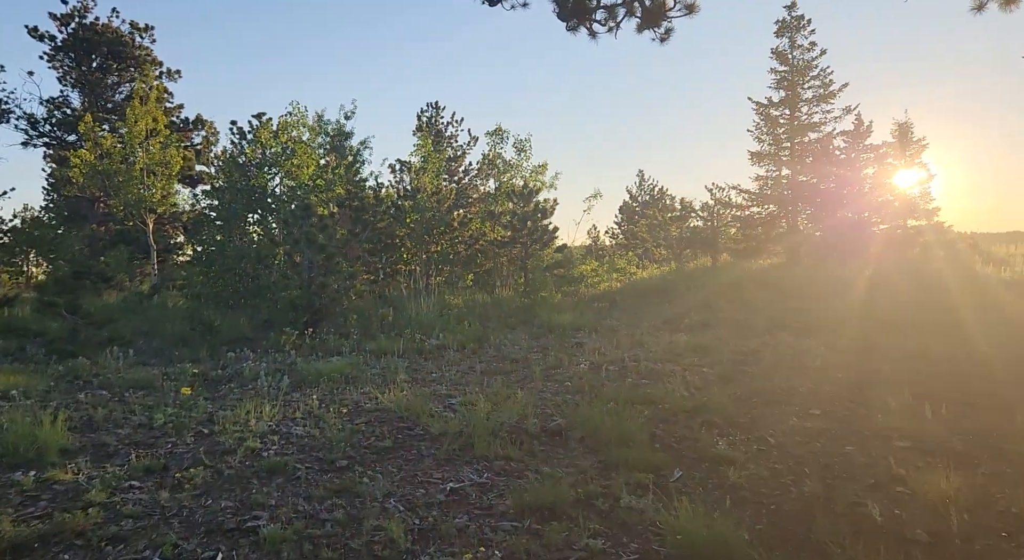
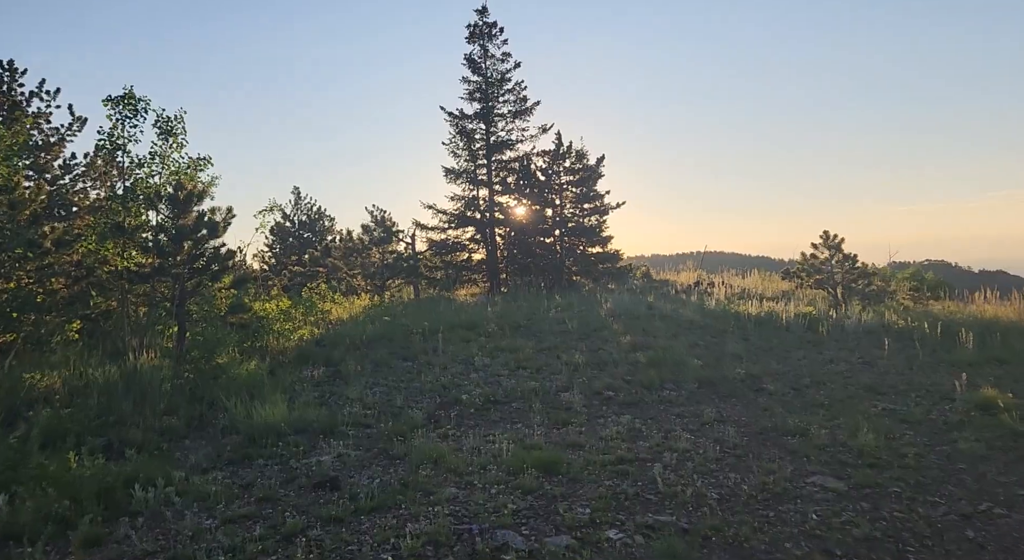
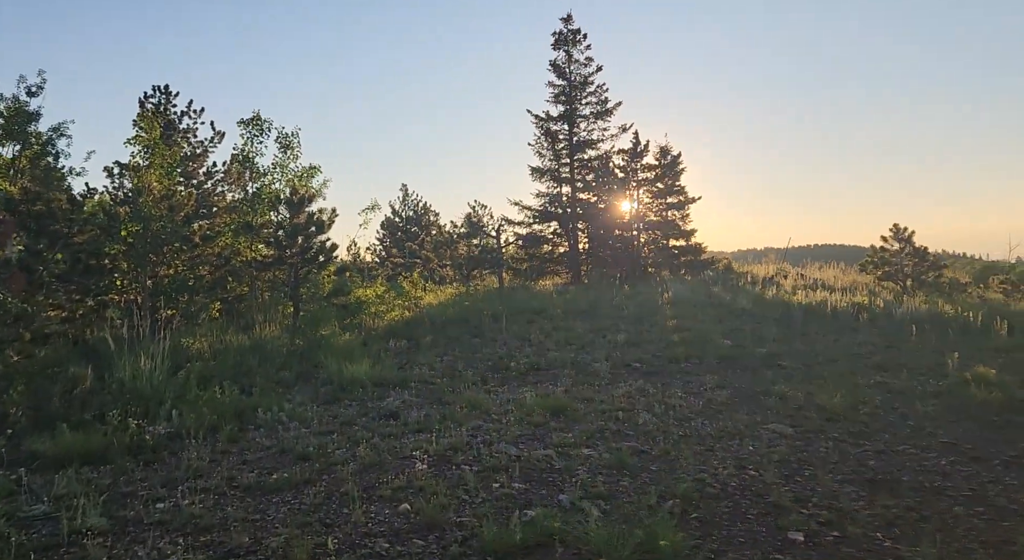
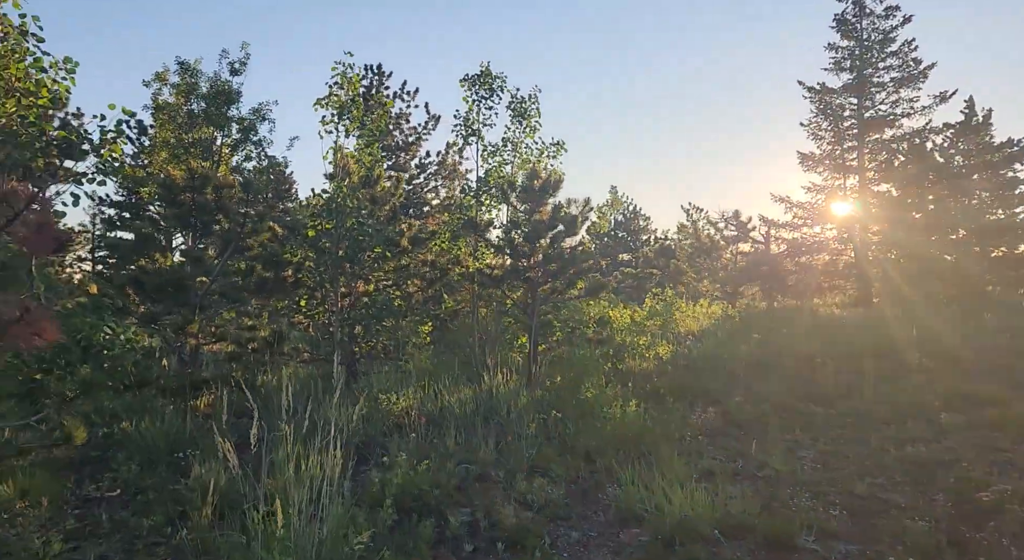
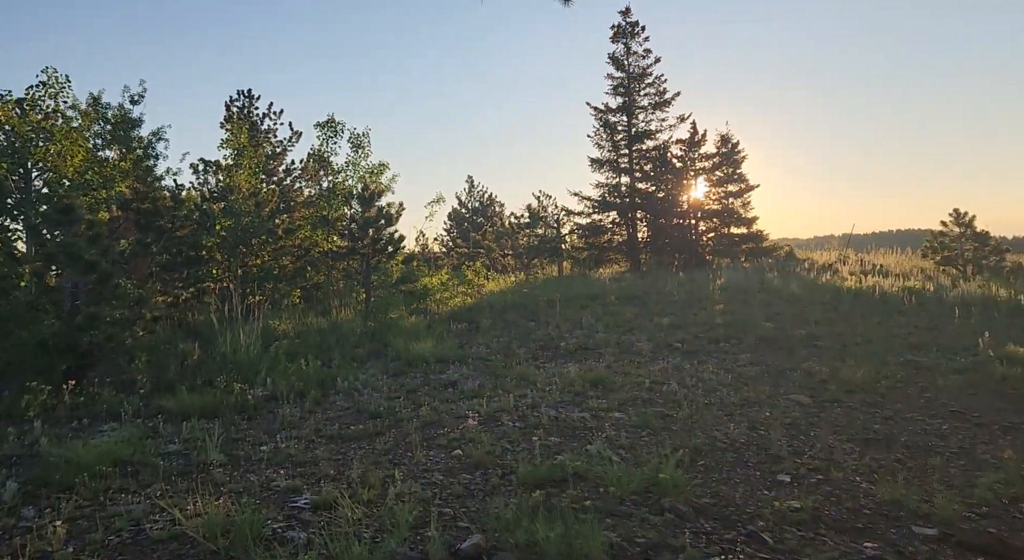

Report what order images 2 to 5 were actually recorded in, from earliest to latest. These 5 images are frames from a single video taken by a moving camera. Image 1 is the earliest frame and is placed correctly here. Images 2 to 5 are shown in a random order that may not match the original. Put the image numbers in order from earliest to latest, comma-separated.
5, 3, 2, 4
